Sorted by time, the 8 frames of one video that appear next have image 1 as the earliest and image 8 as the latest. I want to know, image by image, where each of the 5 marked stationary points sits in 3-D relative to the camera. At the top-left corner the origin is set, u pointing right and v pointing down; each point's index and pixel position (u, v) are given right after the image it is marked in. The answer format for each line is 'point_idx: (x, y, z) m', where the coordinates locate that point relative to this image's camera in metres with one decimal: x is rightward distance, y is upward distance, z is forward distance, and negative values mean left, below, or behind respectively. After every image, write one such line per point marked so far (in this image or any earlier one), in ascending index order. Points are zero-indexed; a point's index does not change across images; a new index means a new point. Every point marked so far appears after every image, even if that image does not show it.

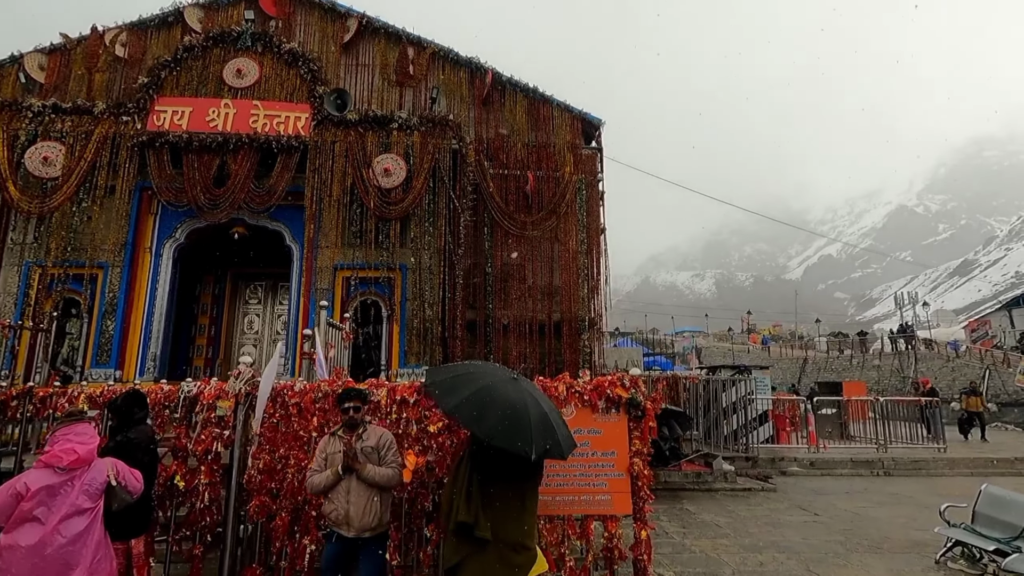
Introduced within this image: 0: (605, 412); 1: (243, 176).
0: (+0.8, -1.1, +4.6) m
1: (-4.4, +1.8, +8.7) m
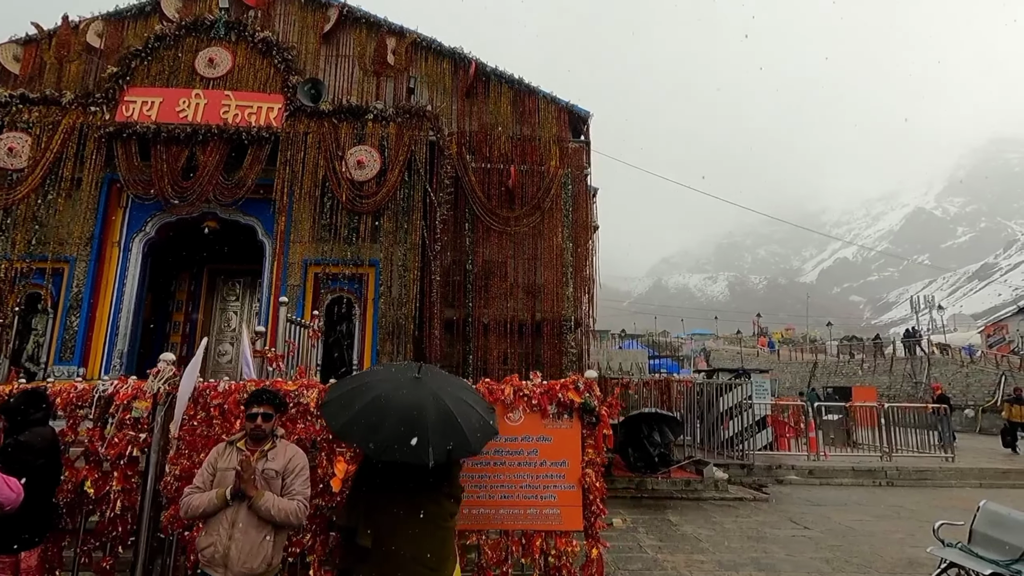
0: (+0.3, -1.0, +4.2) m
1: (-4.7, +1.9, +8.4) m
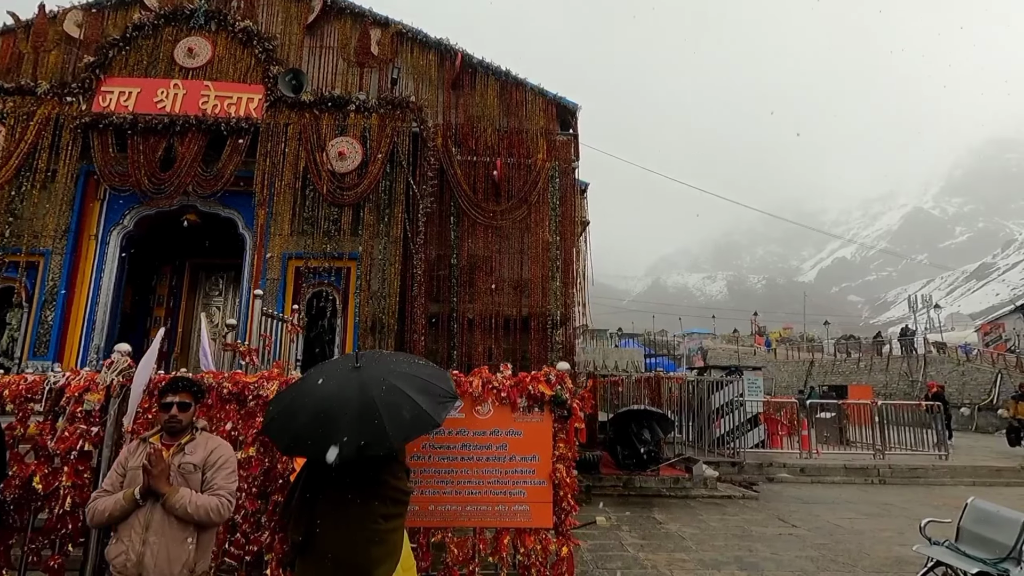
0: (+0.1, -0.9, +4.1) m
1: (-5.0, +2.0, +8.2) m
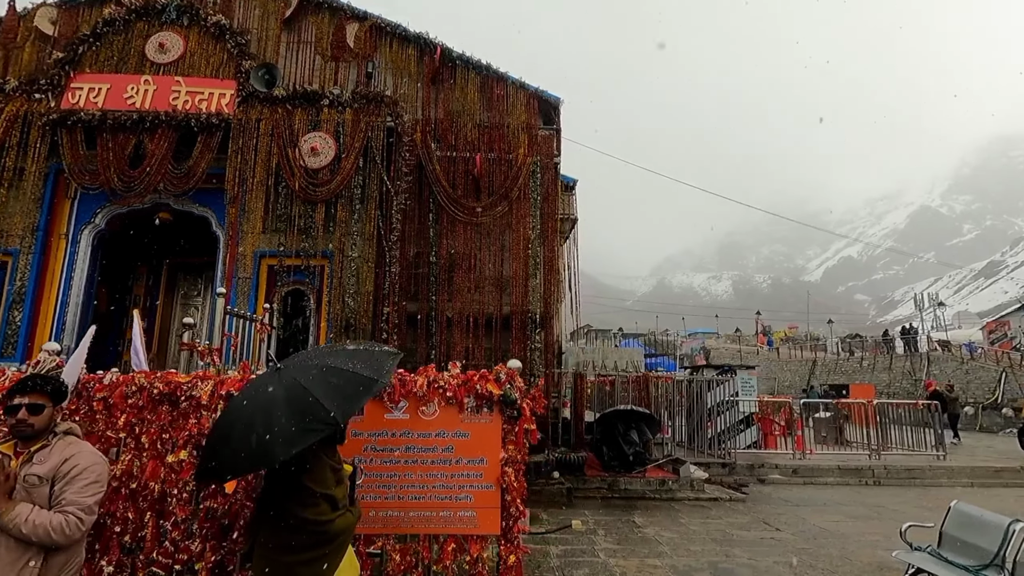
0: (-0.3, -0.9, +3.9) m
1: (-5.3, +2.0, +8.1) m
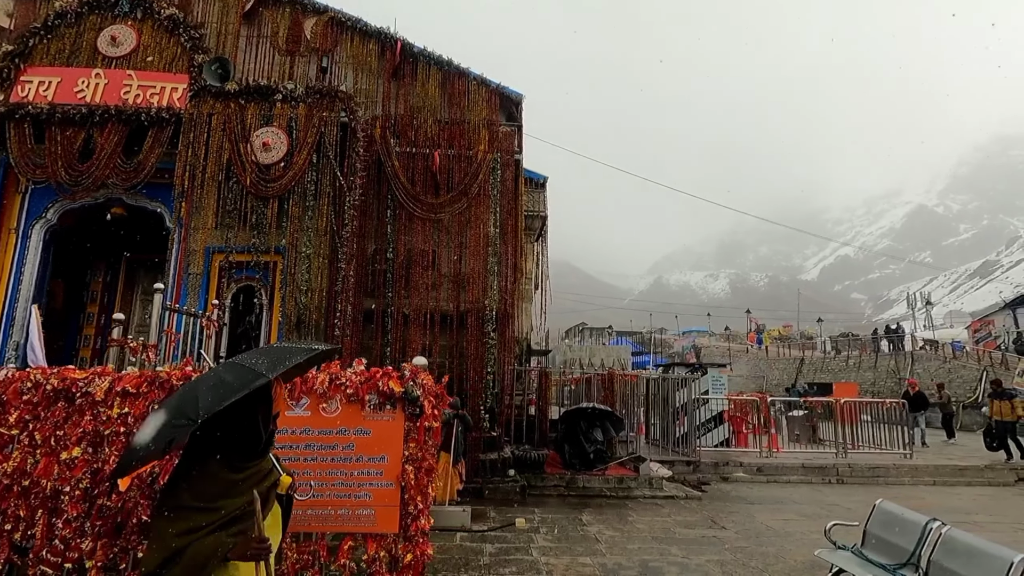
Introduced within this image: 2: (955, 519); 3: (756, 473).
0: (-1.0, -0.9, +3.8) m
1: (-6.0, +2.1, +8.0) m
2: (+6.5, -3.4, +7.9) m
3: (+5.1, -3.9, +11.1) m
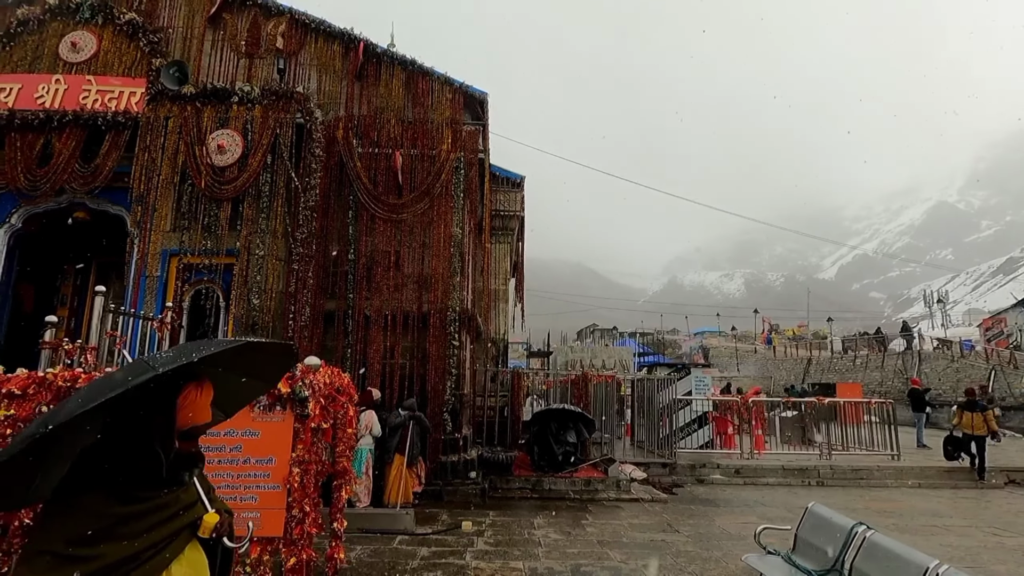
0: (-1.7, -0.9, +3.8) m
1: (-6.7, +2.0, +8.1) m
2: (+5.9, -3.3, +7.6) m
3: (+4.5, -3.8, +10.9) m
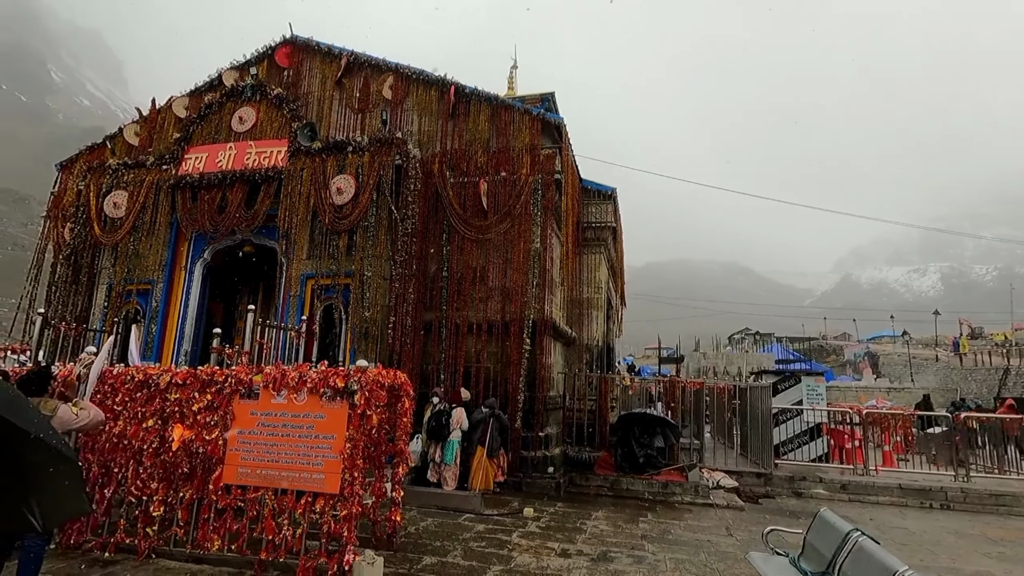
0: (-1.7, -1.1, +5.0) m
1: (-5.4, +1.6, +10.6) m
2: (+6.7, -3.4, +6.7) m
3: (+6.3, -3.9, +10.2) m
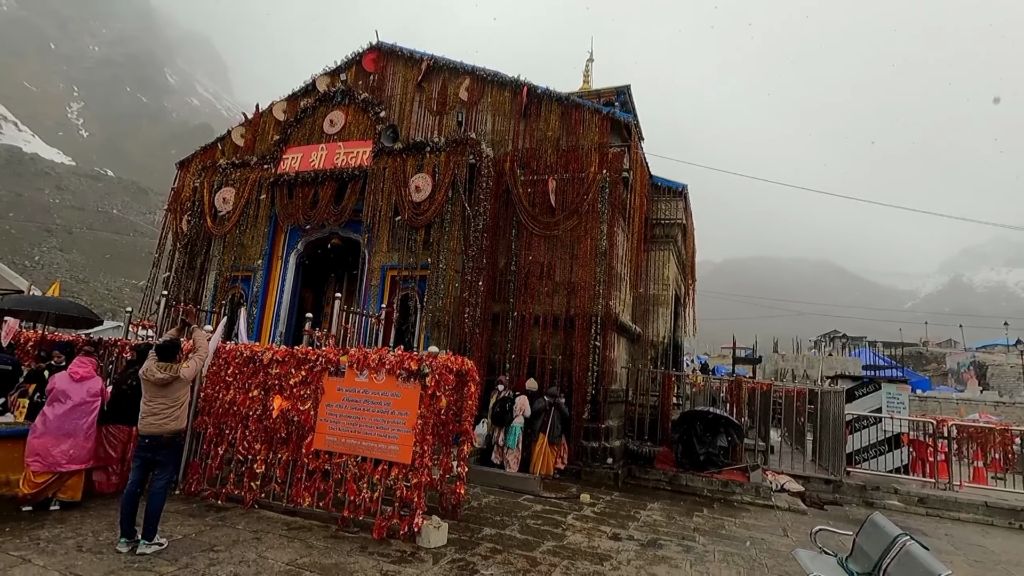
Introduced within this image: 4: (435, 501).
0: (-1.1, -1.0, +5.7) m
1: (-4.0, +1.9, +11.6) m
2: (+7.4, -3.5, +6.2) m
3: (+7.4, -4.0, +9.8) m
4: (-1.0, -2.7, +6.7) m
